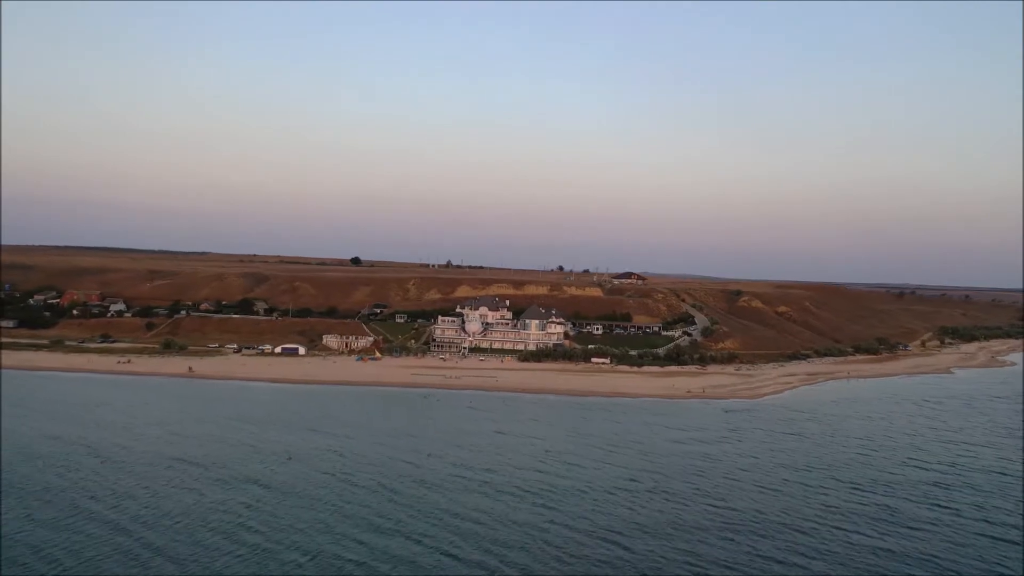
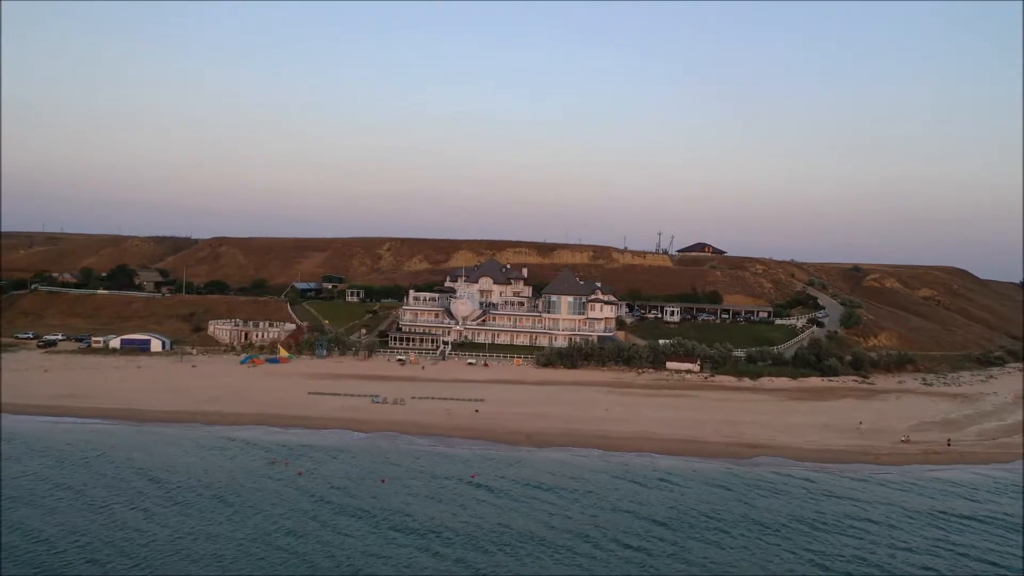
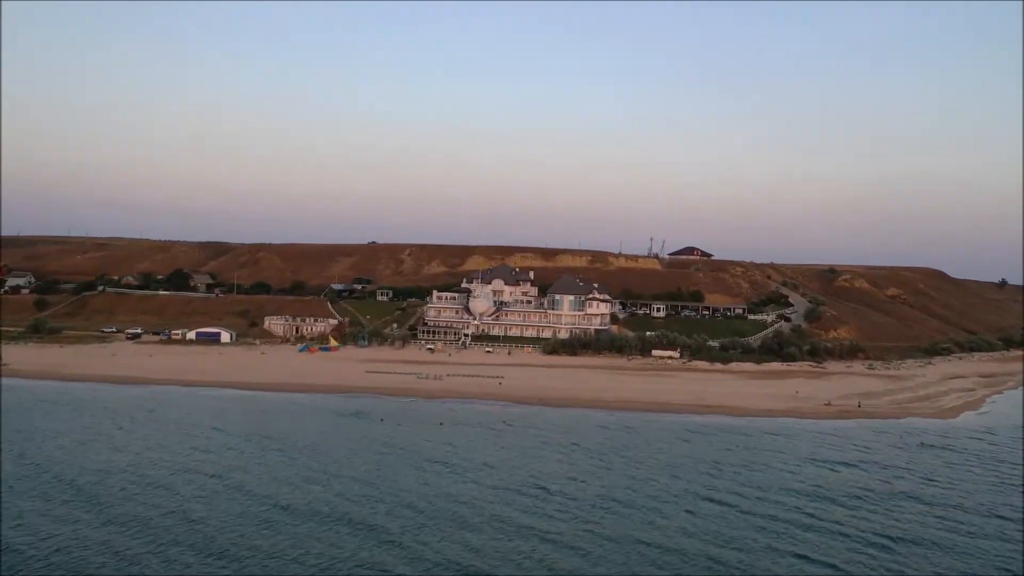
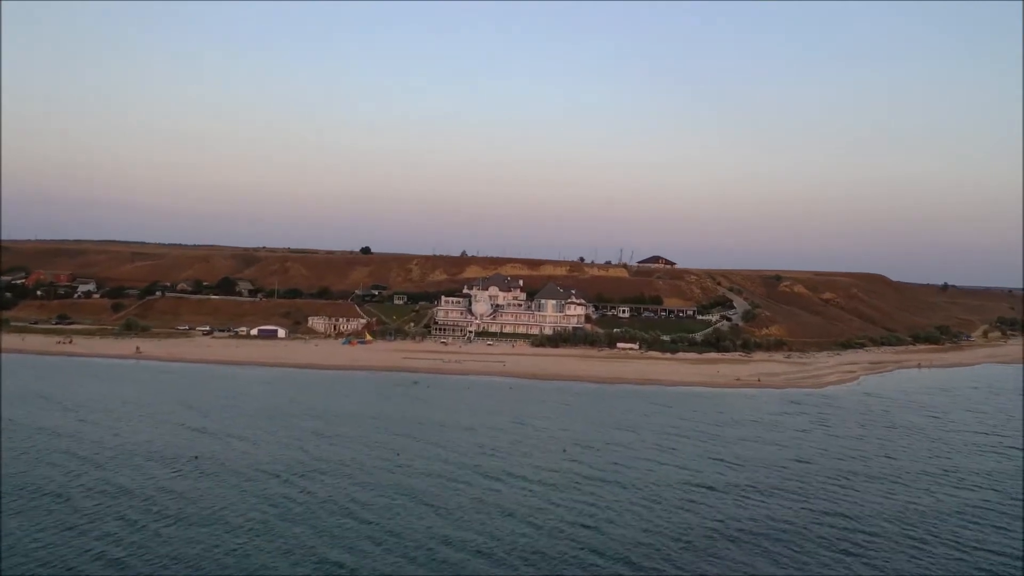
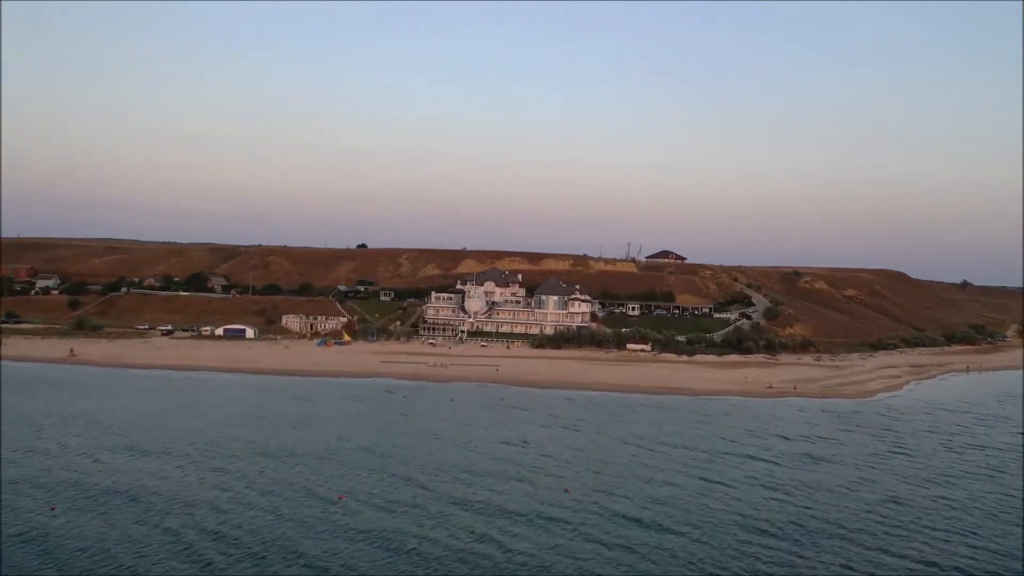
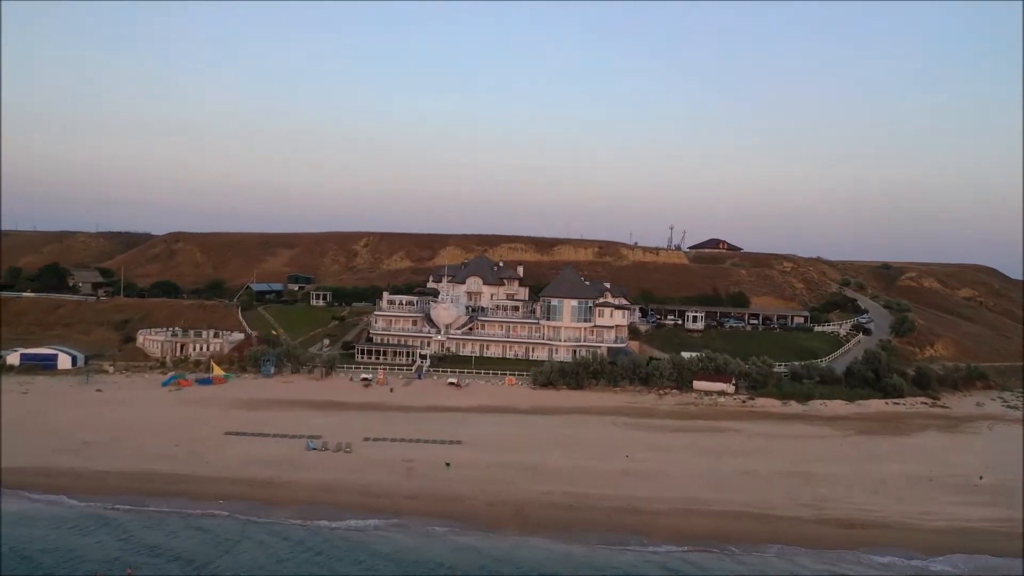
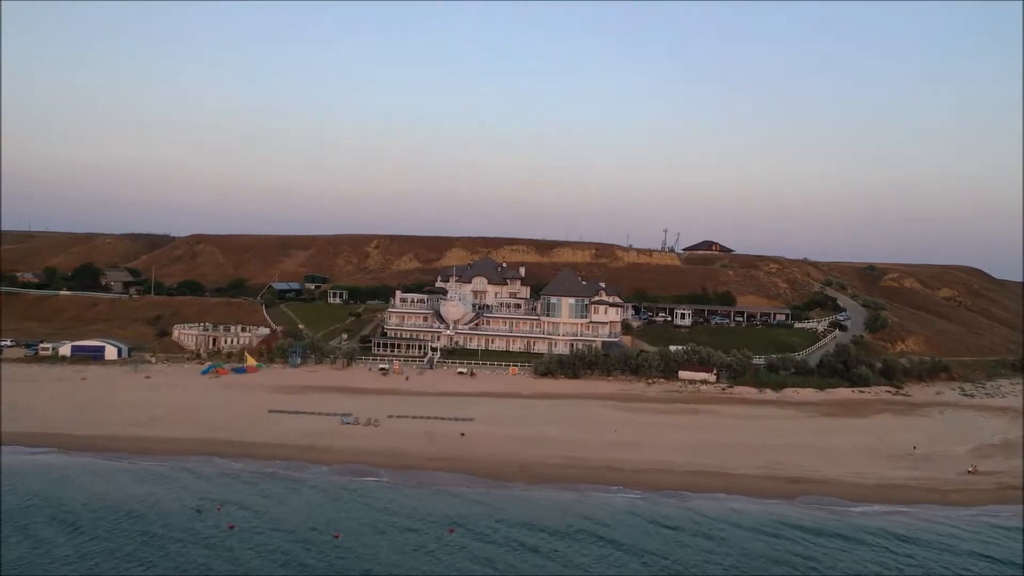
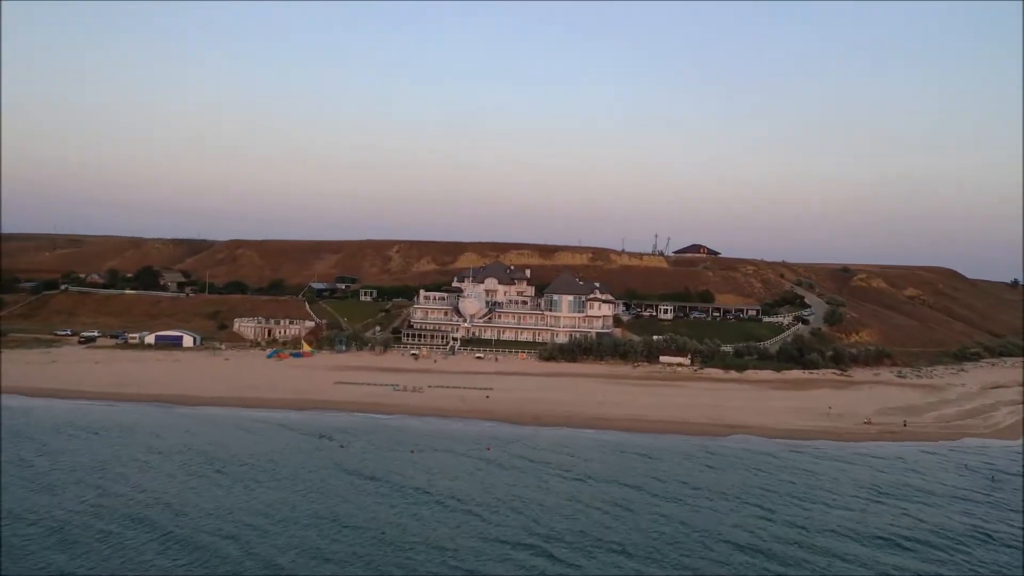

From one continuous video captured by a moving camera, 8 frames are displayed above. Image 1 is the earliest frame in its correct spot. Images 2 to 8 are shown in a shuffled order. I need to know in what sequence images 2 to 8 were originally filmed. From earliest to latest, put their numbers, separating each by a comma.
4, 5, 3, 8, 2, 7, 6
